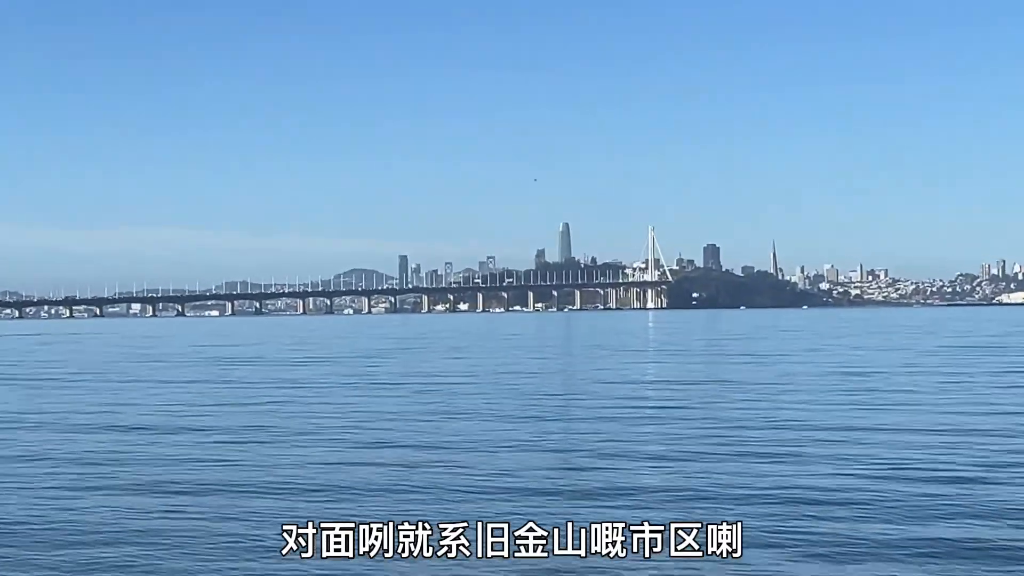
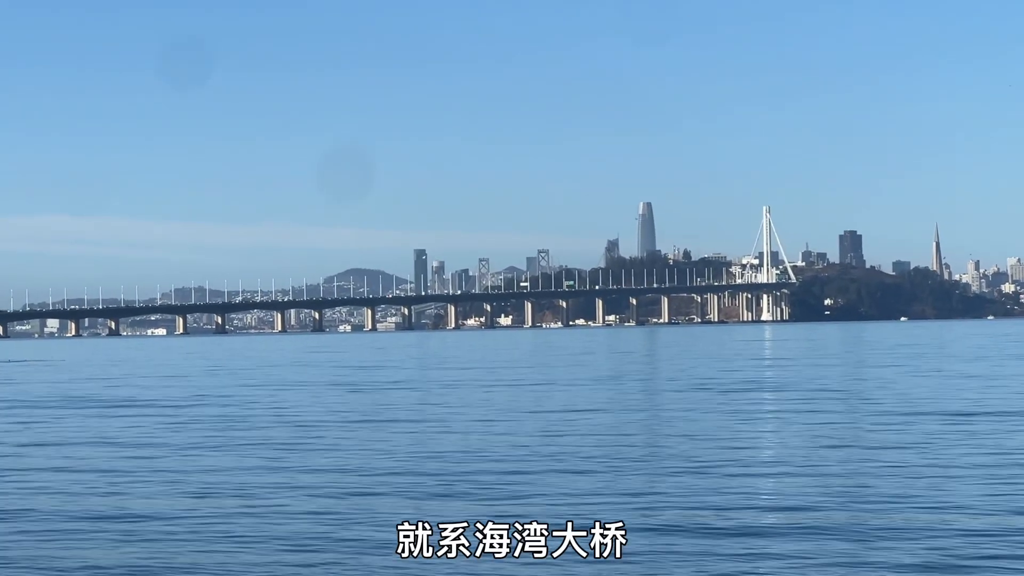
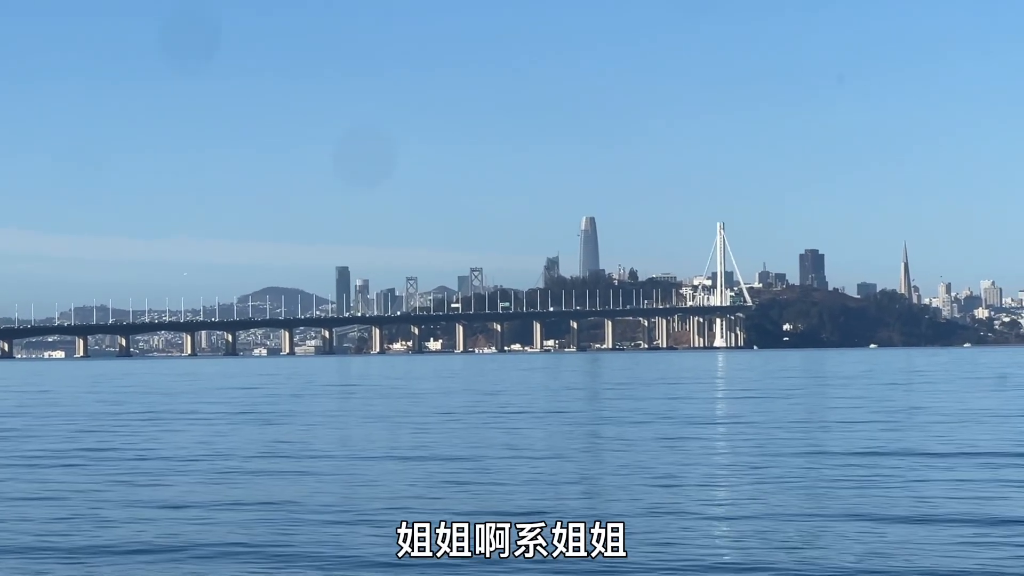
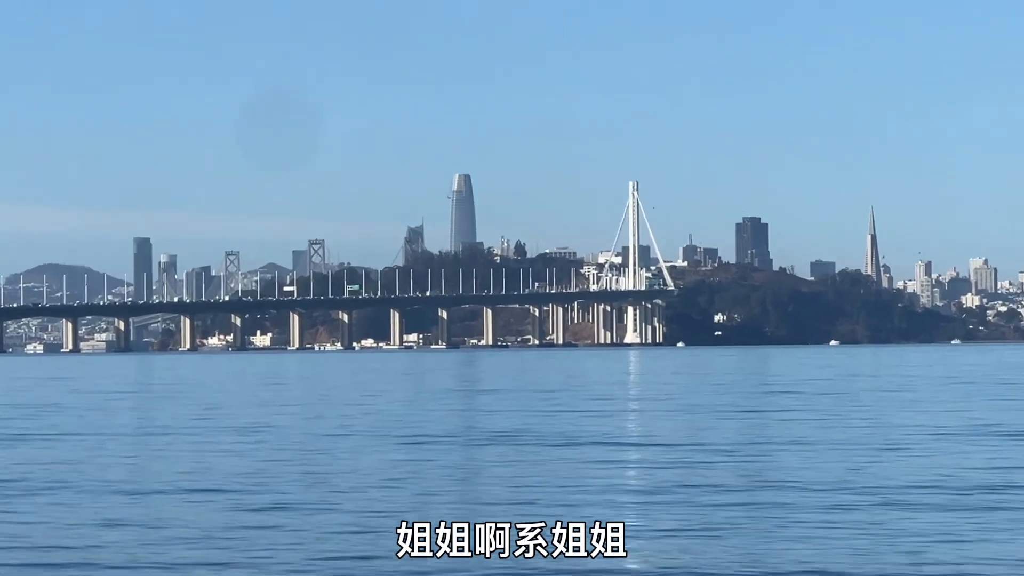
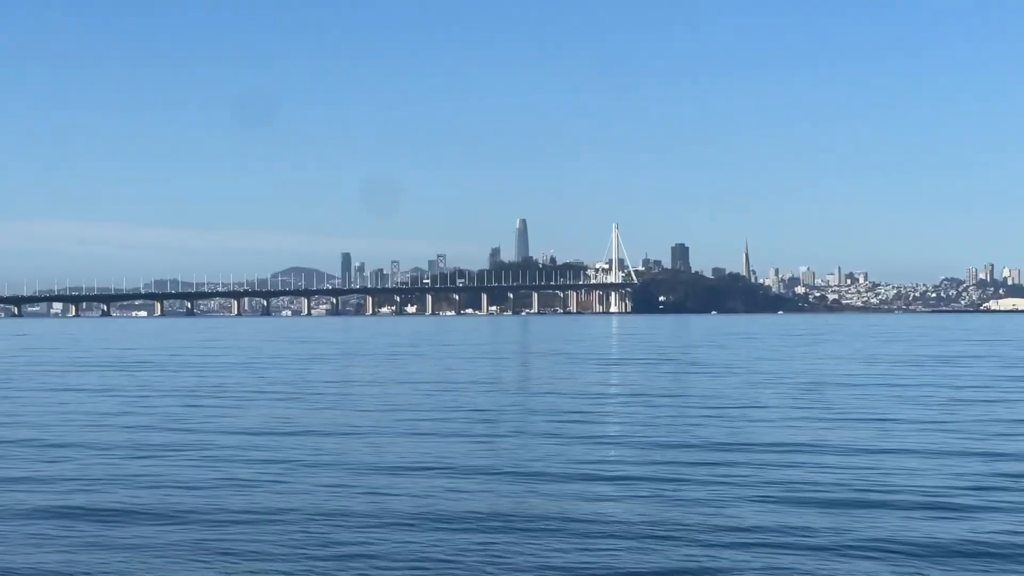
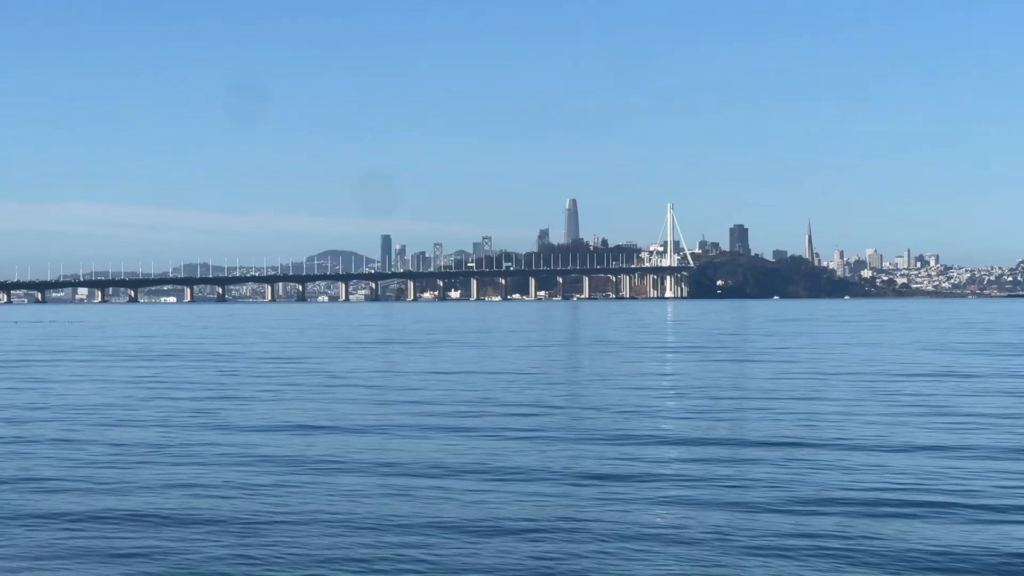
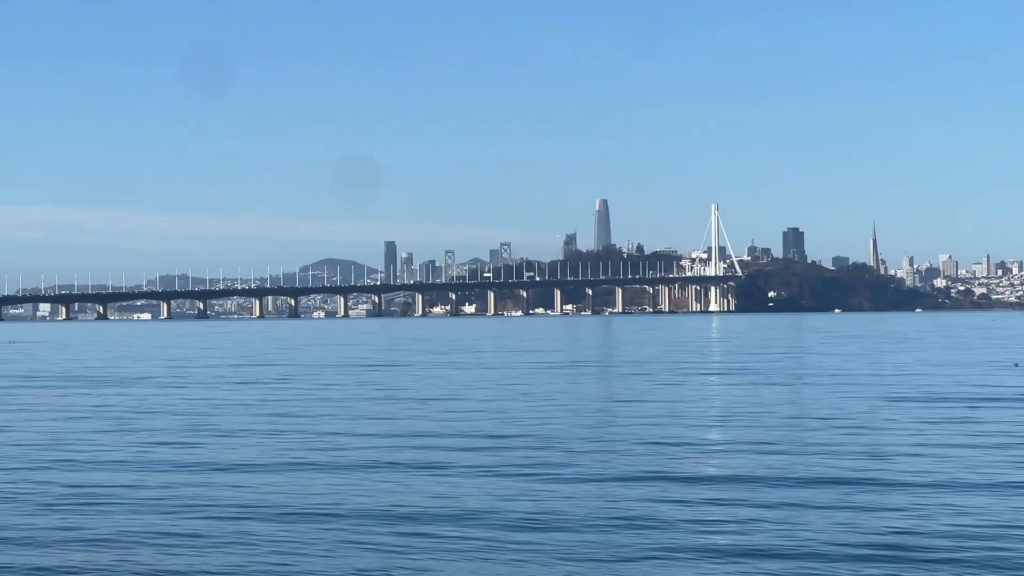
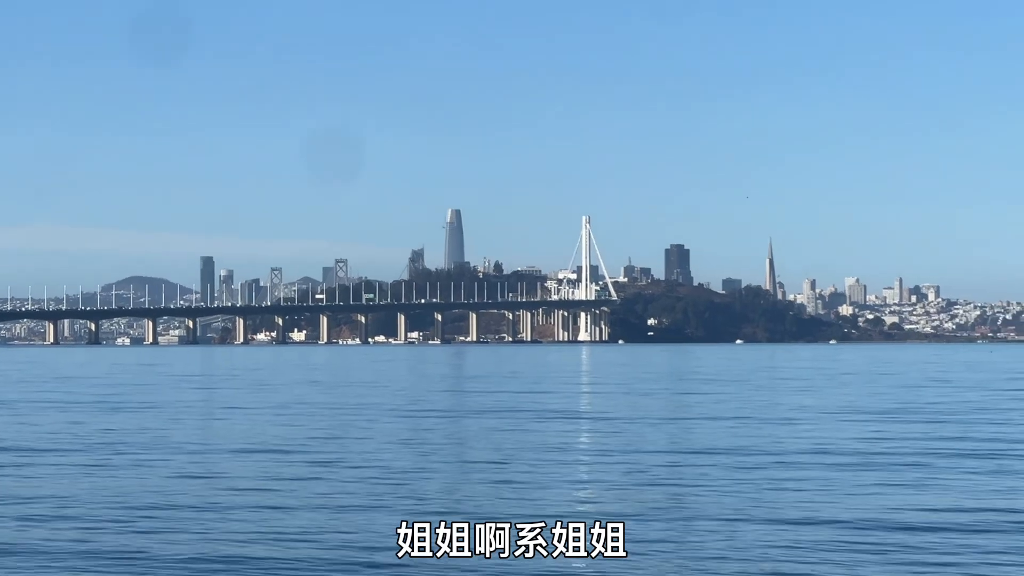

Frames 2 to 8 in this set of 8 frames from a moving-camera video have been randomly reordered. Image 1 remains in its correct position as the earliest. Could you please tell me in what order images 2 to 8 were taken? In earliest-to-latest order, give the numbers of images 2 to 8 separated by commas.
5, 6, 7, 2, 3, 8, 4
